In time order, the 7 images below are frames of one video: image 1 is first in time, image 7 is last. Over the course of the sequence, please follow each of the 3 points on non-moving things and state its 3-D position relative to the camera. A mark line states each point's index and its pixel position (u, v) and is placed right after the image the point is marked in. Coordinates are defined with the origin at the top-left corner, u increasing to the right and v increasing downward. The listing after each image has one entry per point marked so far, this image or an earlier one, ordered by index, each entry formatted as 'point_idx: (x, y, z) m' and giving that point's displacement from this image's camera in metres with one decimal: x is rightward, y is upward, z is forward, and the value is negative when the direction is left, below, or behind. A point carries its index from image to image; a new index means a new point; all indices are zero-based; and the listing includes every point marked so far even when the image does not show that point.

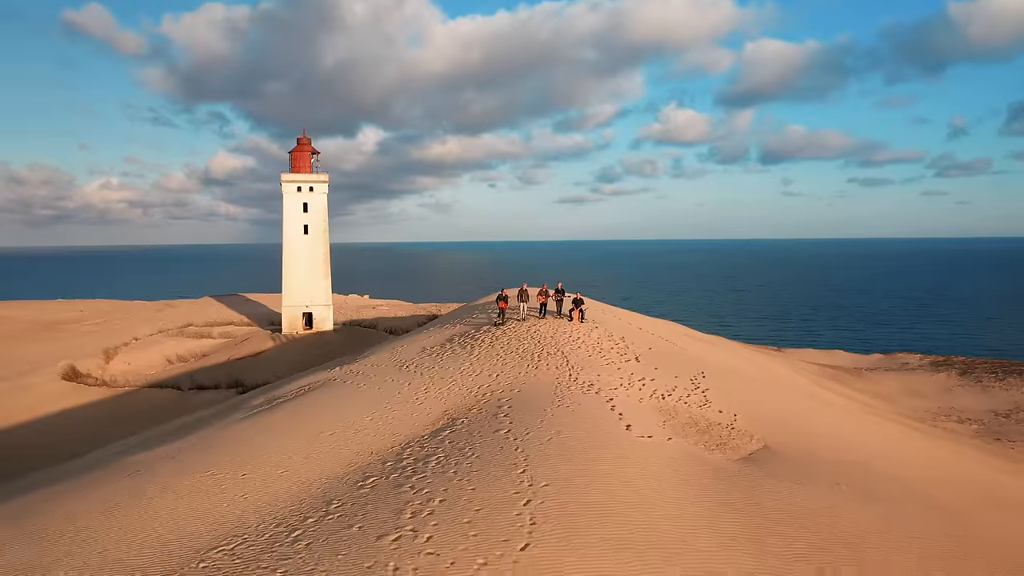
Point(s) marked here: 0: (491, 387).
0: (-0.5, -2.2, +12.3) m
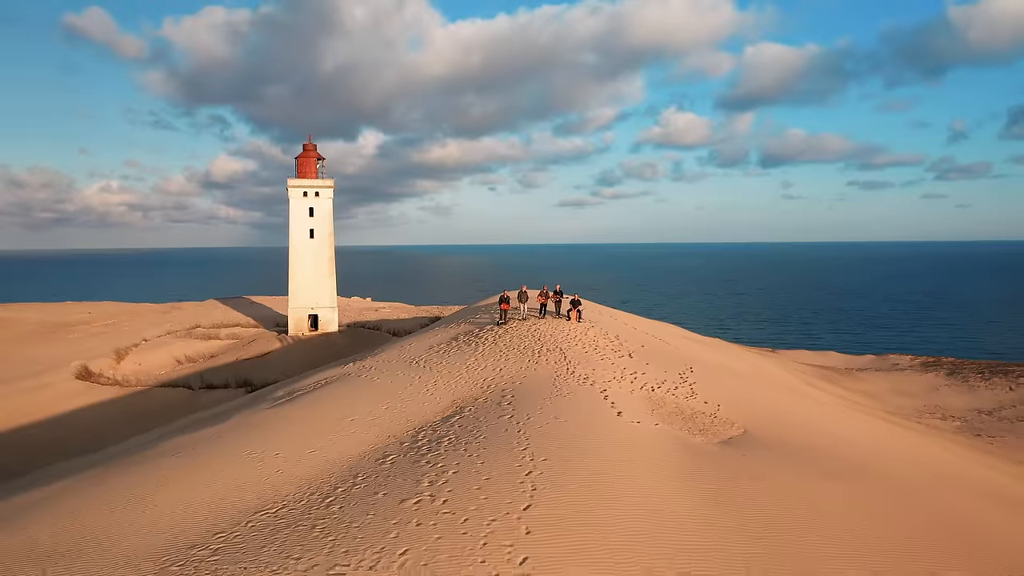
0: (-0.4, -2.3, +13.2) m
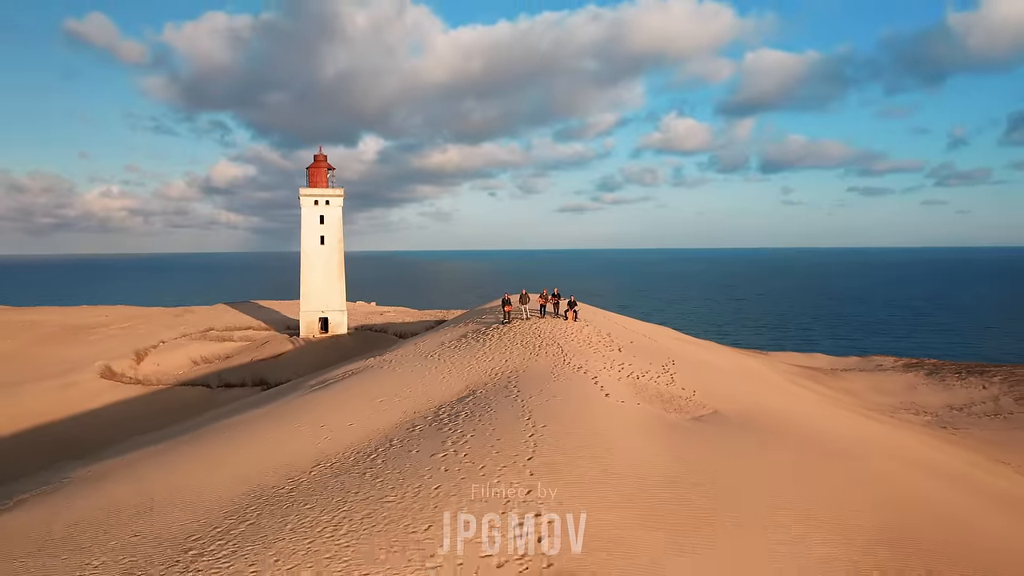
0: (-0.3, -2.4, +14.8) m
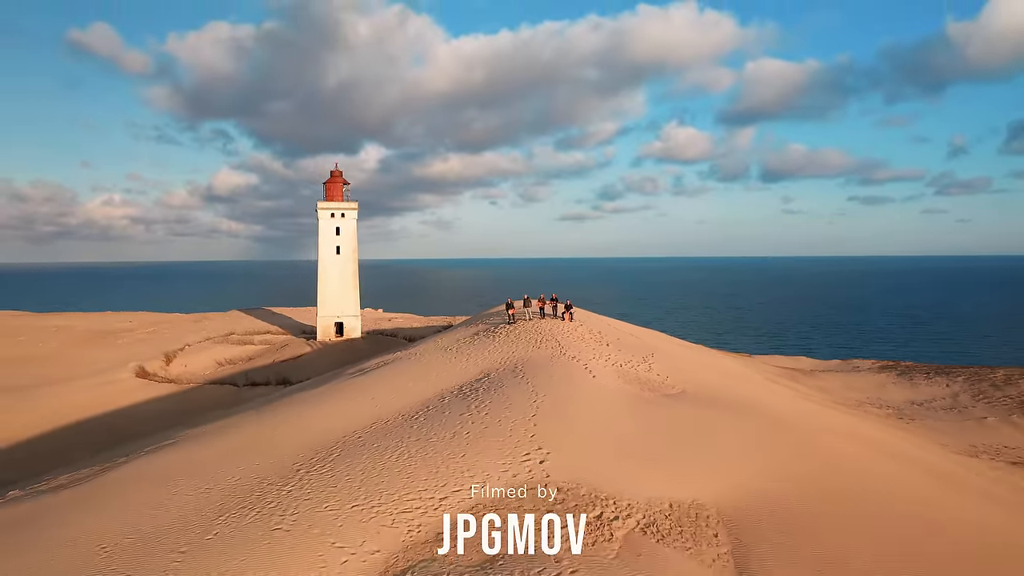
0: (-0.1, -2.5, +17.4) m
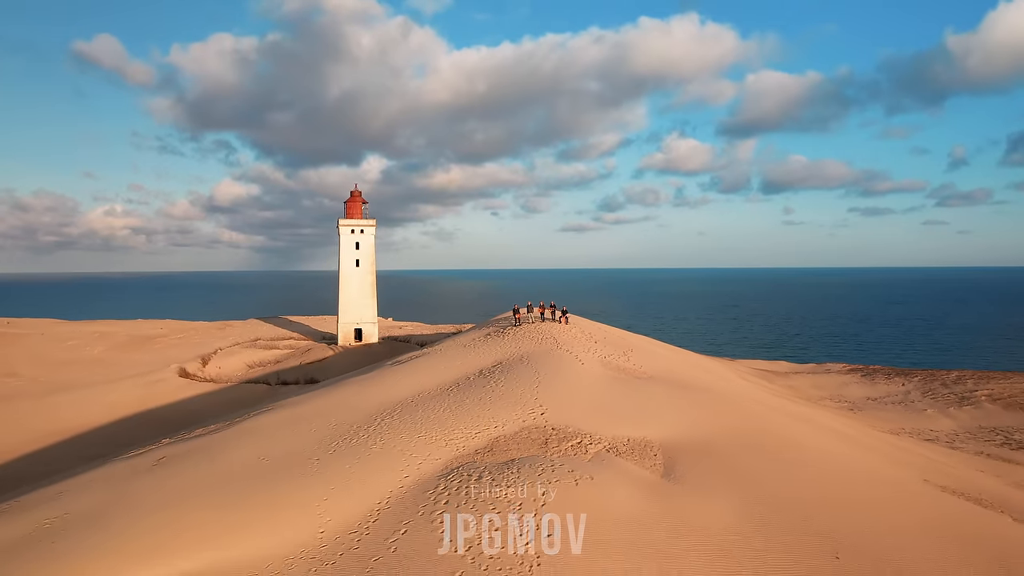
0: (+0.2, -2.9, +21.3) m
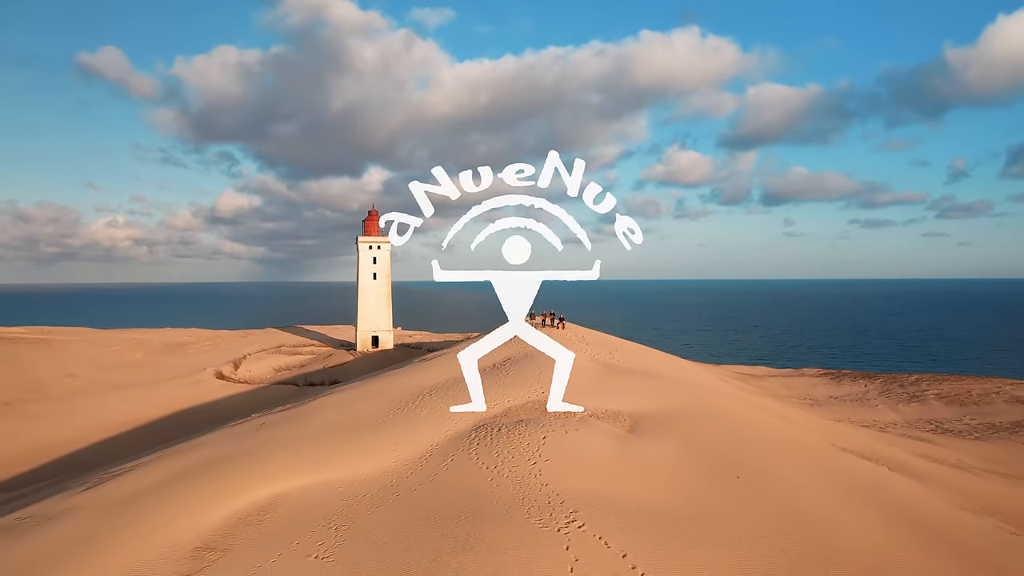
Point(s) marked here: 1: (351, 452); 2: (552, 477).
0: (+0.5, -3.5, +25.4) m
1: (-4.8, -4.8, +13.7) m
2: (+1.1, -4.9, +12.2) m
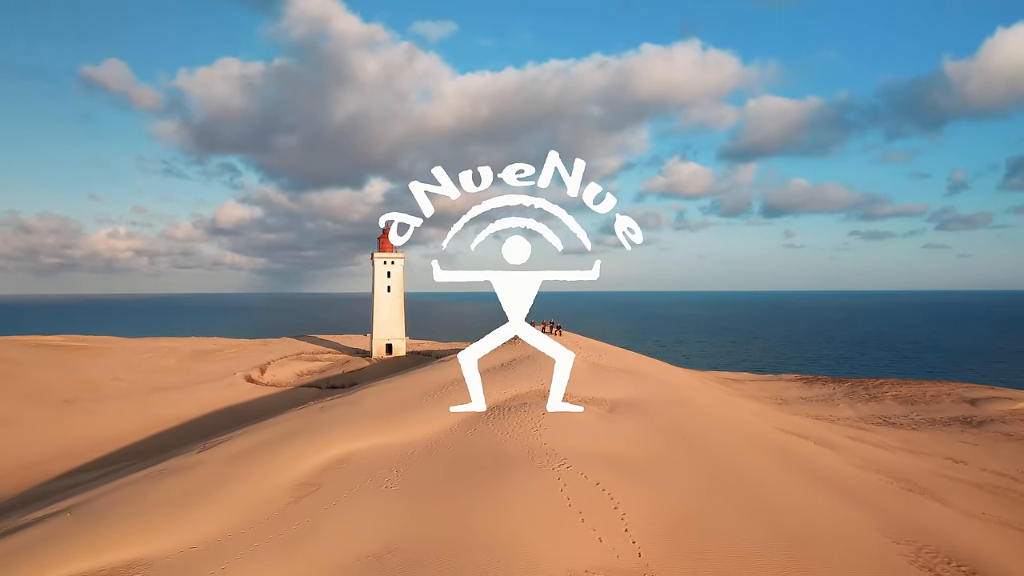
0: (+0.8, -4.3, +29.7) m
1: (-4.5, -5.3, +17.9) m
2: (+1.3, -5.4, +16.4) m
